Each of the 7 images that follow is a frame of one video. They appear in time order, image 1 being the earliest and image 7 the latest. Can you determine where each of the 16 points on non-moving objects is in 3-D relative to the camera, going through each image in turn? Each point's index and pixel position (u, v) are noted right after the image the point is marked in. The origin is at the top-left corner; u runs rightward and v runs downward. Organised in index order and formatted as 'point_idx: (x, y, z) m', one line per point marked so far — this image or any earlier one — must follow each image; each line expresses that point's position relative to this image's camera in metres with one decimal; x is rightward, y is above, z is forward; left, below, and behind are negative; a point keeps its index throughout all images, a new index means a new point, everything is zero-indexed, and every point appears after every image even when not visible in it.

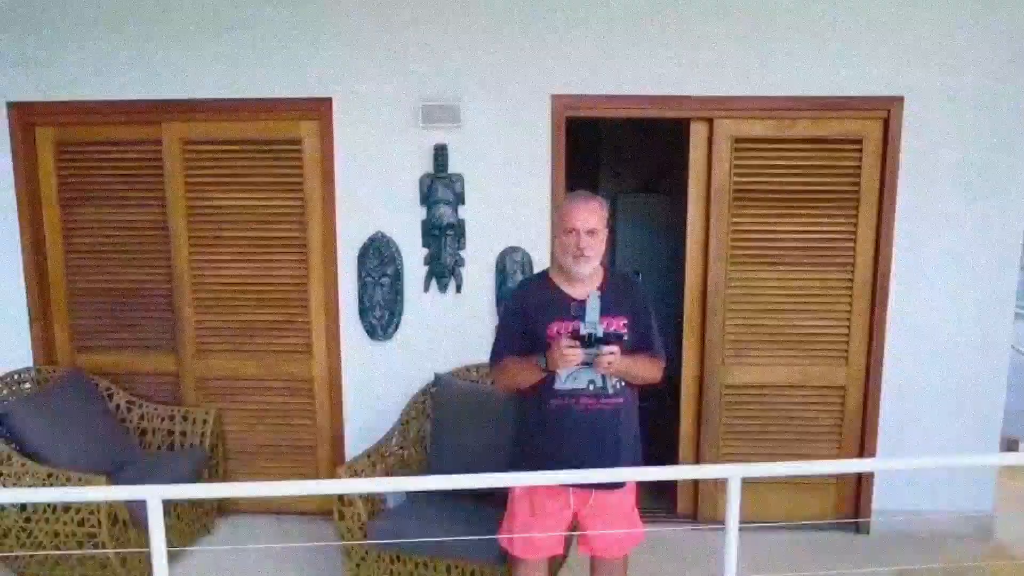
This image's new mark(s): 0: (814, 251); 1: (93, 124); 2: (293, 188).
0: (+1.1, +0.1, +2.8) m
1: (-1.5, +0.6, +3.0) m
2: (-0.8, +0.4, +2.9) m
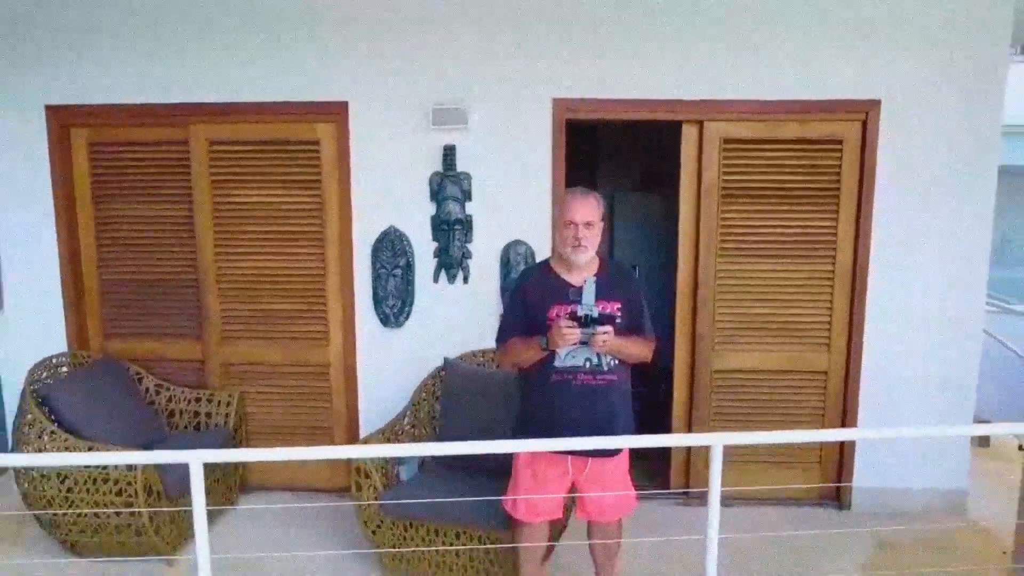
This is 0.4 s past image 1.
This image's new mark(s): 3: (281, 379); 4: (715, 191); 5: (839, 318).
0: (+1.1, +0.2, +3.0) m
1: (-1.5, +0.6, +3.2) m
2: (-0.8, +0.4, +3.2) m
3: (-0.9, -0.4, +3.3) m
4: (+0.8, +0.4, +3.0) m
5: (+1.2, -0.1, +3.1) m
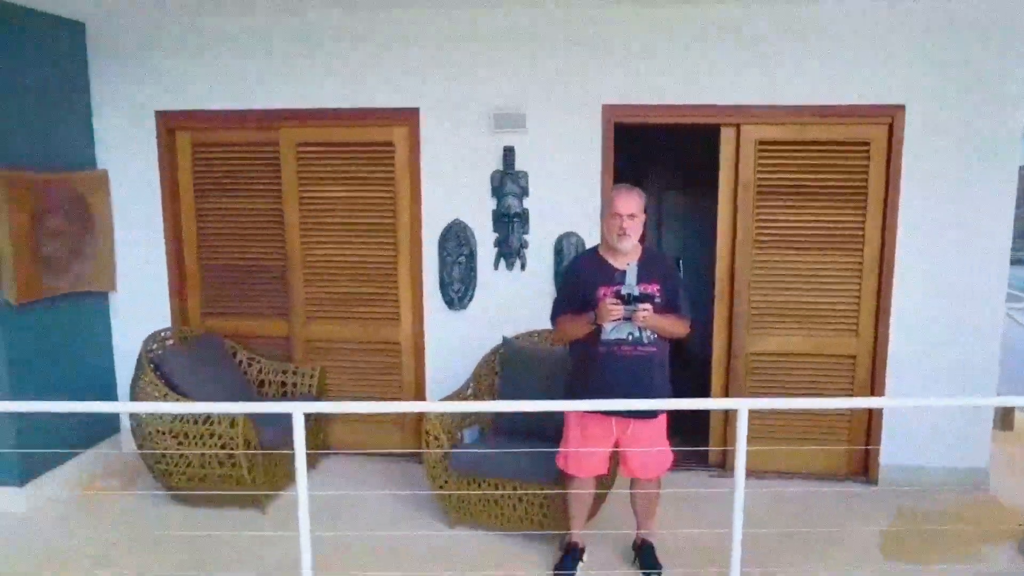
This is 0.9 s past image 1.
0: (+1.3, +0.2, +3.3) m
1: (-1.3, +0.7, +3.6) m
2: (-0.6, +0.5, +3.5) m
3: (-0.7, -0.3, +3.7) m
4: (+1.0, +0.4, +3.3) m
5: (+1.5, -0.1, +3.3) m
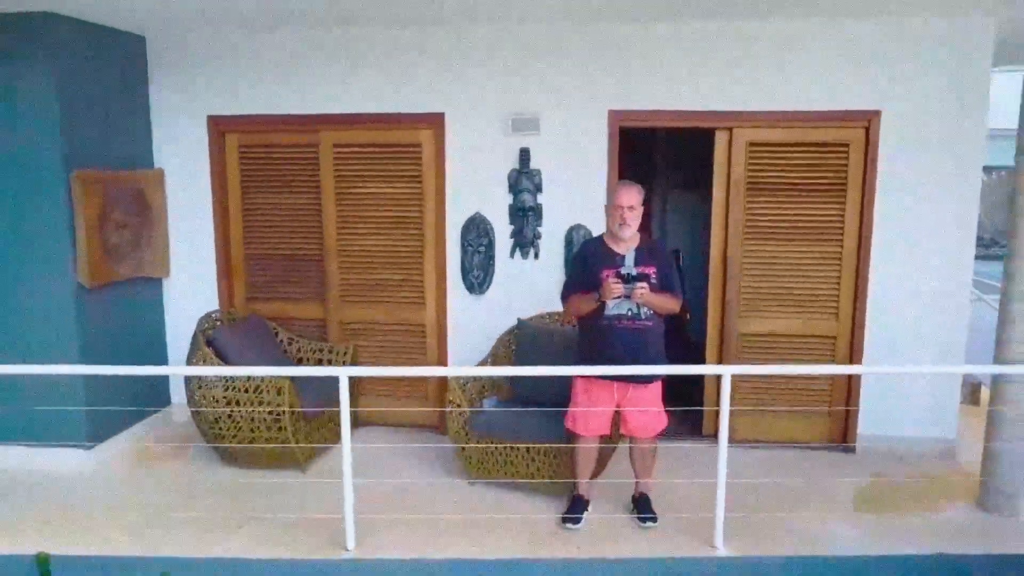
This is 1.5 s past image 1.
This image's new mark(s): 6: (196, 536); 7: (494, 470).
0: (+1.4, +0.3, +3.7) m
1: (-1.2, +0.8, +4.0) m
2: (-0.5, +0.5, +3.9) m
3: (-0.6, -0.2, +4.1) m
4: (+1.0, +0.5, +3.7) m
5: (+1.5, 0.0, +3.7) m
6: (-1.2, -0.9, +3.0) m
7: (-0.1, -0.7, +3.3) m
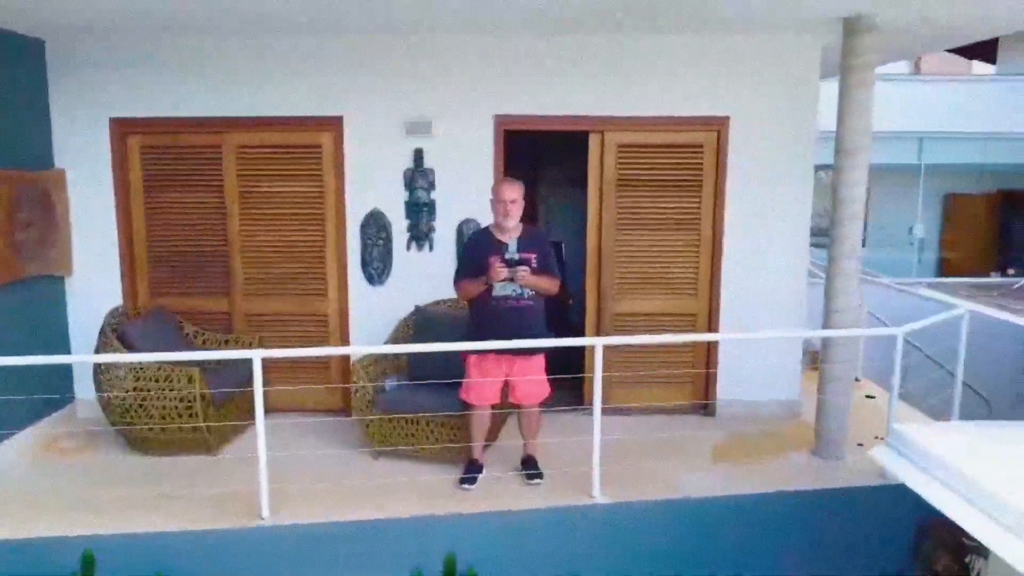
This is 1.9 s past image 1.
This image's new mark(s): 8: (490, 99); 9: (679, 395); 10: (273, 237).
0: (+0.8, +0.4, +4.2) m
1: (-1.8, +0.8, +4.2) m
2: (-1.0, +0.6, +4.2) m
3: (-1.2, -0.2, +4.3) m
4: (+0.5, +0.5, +4.1) m
5: (+1.0, +0.1, +4.2) m
6: (-1.6, -0.9, +3.2) m
7: (-0.5, -0.7, +3.6) m
8: (-0.1, +1.0, +4.1) m
9: (+0.9, -0.6, +4.3) m
10: (-1.3, +0.3, +4.3) m
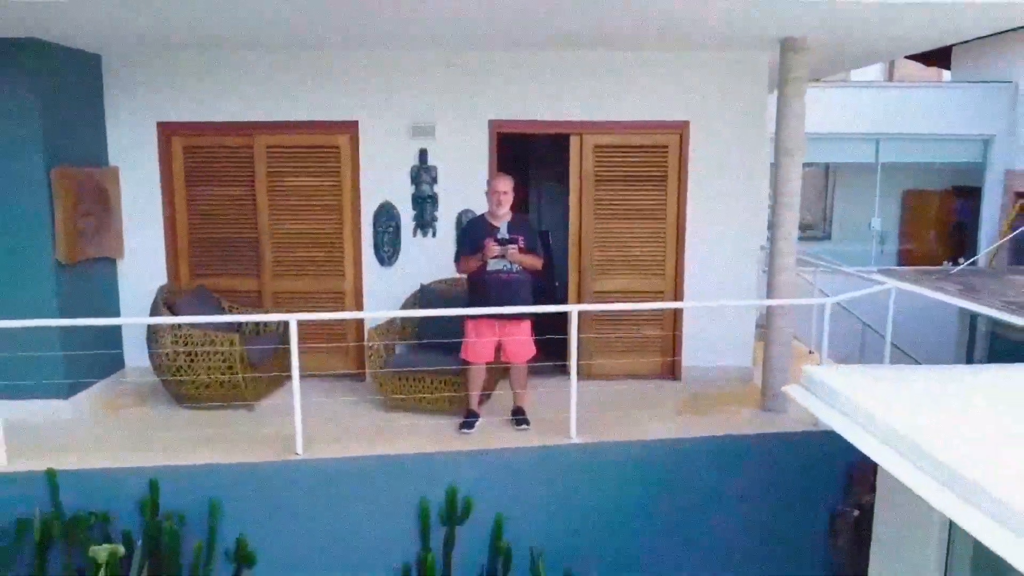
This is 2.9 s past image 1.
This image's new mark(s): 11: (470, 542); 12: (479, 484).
0: (+0.8, +0.5, +4.9) m
1: (-1.8, +0.9, +4.9) m
2: (-1.1, +0.7, +4.9) m
3: (-1.2, -0.1, +5.0) m
4: (+0.5, +0.7, +4.8) m
5: (+1.0, +0.2, +4.9) m
6: (-1.6, -0.8, +3.9) m
7: (-0.6, -0.6, +4.3) m
8: (-0.2, +1.1, +4.8) m
9: (+0.8, -0.5, +4.9) m
10: (-1.3, +0.4, +4.9) m
11: (-0.2, -1.2, +3.9) m
12: (-0.2, -0.9, +3.9) m
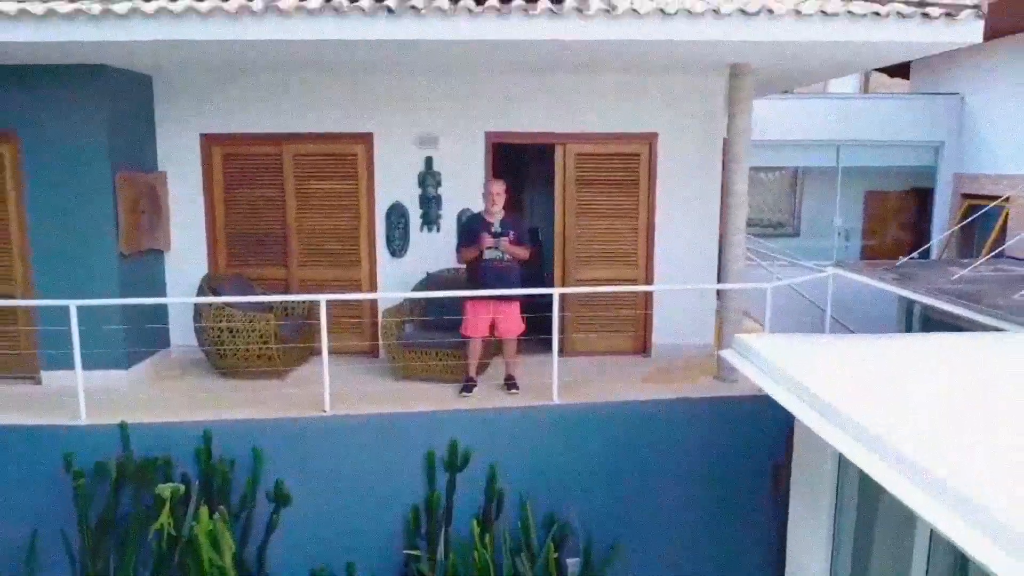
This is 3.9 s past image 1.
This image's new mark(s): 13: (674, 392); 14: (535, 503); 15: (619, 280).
0: (+0.7, +0.5, +5.6) m
1: (-1.9, +1.0, +5.6) m
2: (-1.1, +0.8, +5.7) m
3: (-1.3, 0.0, +5.8) m
4: (+0.4, +0.7, +5.6) m
5: (+0.9, +0.3, +5.7) m
6: (-1.7, -0.7, +4.7) m
7: (-0.6, -0.5, +5.1) m
8: (-0.2, +1.2, +5.6) m
9: (+0.8, -0.4, +5.7) m
10: (-1.4, +0.5, +5.7) m
11: (-0.3, -1.2, +4.7) m
12: (-0.2, -0.9, +4.7) m
13: (+1.0, -0.6, +4.9) m
14: (+0.1, -1.3, +4.8) m
15: (+0.7, 0.0, +5.7) m
